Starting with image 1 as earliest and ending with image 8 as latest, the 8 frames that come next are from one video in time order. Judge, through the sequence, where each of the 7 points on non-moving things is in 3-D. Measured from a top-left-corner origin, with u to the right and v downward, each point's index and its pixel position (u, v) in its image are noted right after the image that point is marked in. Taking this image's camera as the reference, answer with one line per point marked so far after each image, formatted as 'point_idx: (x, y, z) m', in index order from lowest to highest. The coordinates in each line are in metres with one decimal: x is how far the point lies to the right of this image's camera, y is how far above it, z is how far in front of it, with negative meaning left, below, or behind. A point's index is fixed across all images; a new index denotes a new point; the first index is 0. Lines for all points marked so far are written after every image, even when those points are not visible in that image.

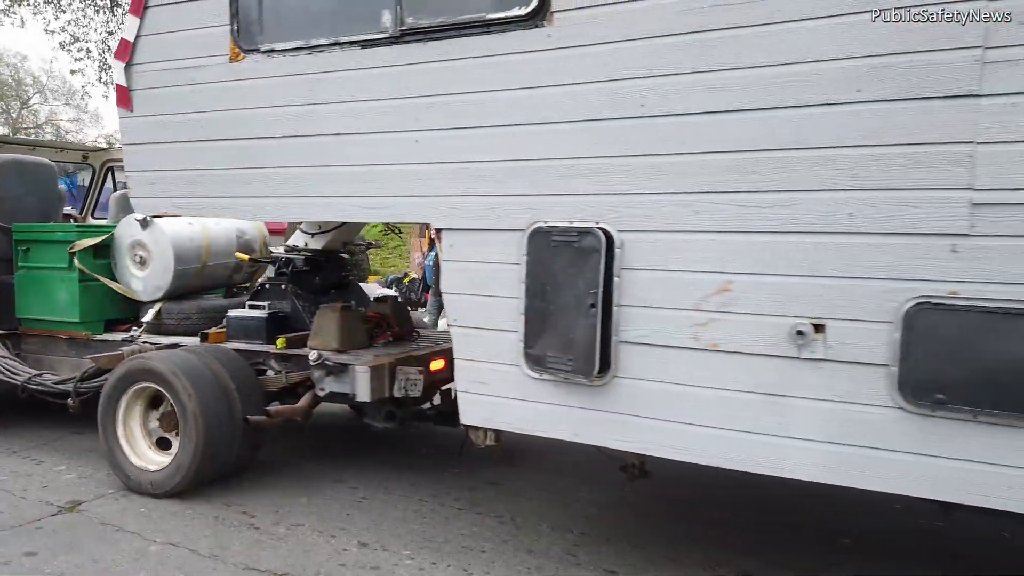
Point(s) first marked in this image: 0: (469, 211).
0: (-0.1, +0.2, +2.9) m
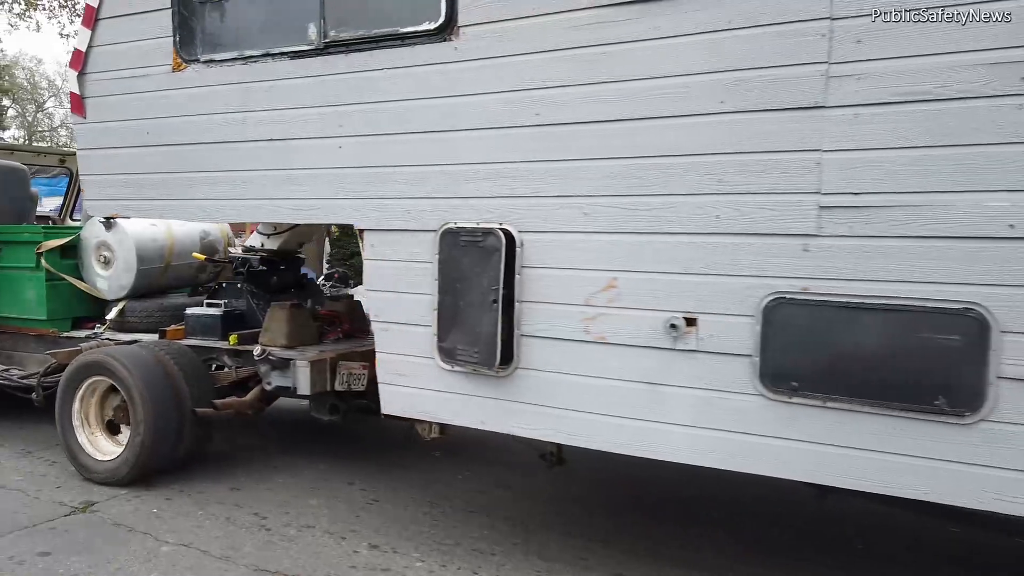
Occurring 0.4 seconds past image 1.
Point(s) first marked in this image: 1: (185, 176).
0: (-0.4, +0.3, +3.1) m
1: (-1.3, +0.4, +3.5) m
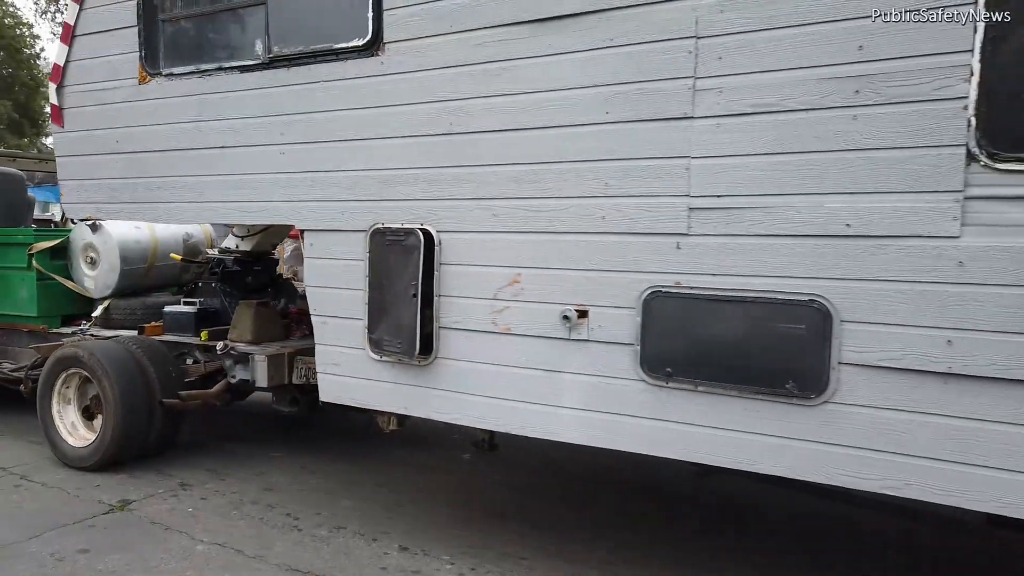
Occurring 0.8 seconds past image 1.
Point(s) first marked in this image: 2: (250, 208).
0: (-0.7, +0.3, +3.3) m
1: (-1.5, +0.4, +3.8) m
2: (-1.0, +0.3, +3.5) m
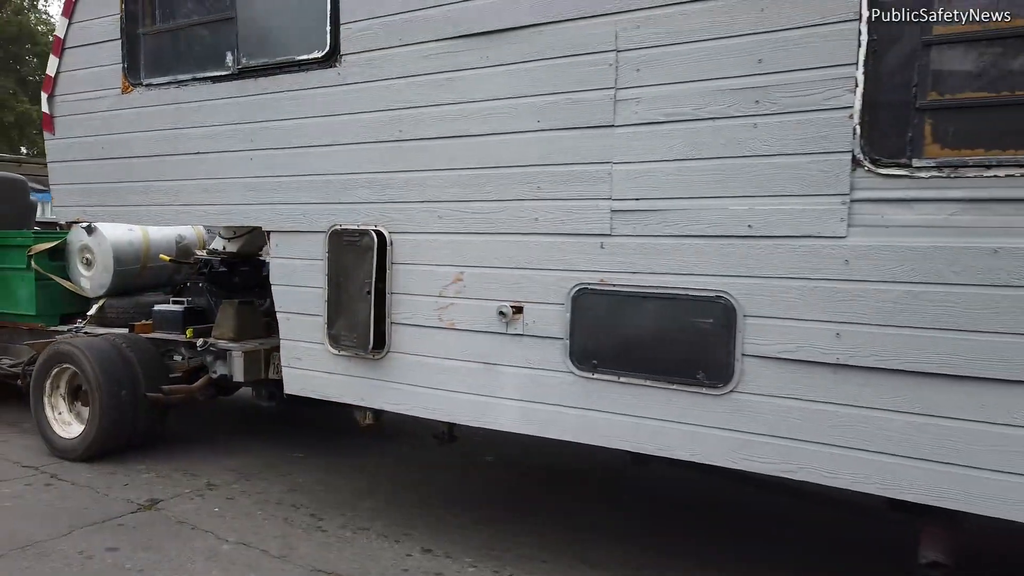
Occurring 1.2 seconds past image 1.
0: (-0.9, +0.3, +3.5) m
1: (-1.7, +0.5, +4.0) m
2: (-1.2, +0.3, +3.7) m
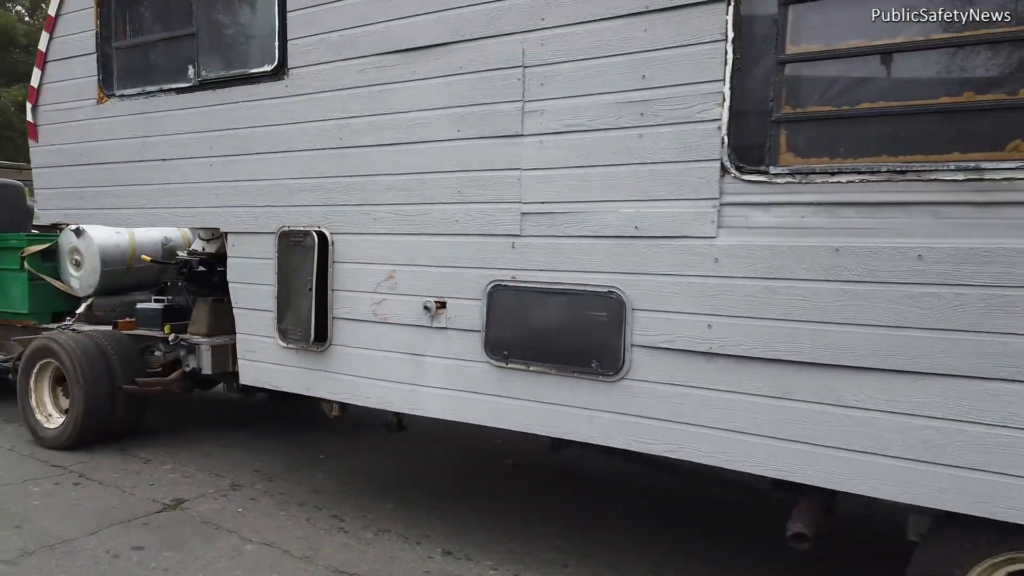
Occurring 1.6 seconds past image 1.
0: (-1.1, +0.3, +3.8) m
1: (-1.9, +0.5, +4.3) m
2: (-1.4, +0.3, +4.0) m
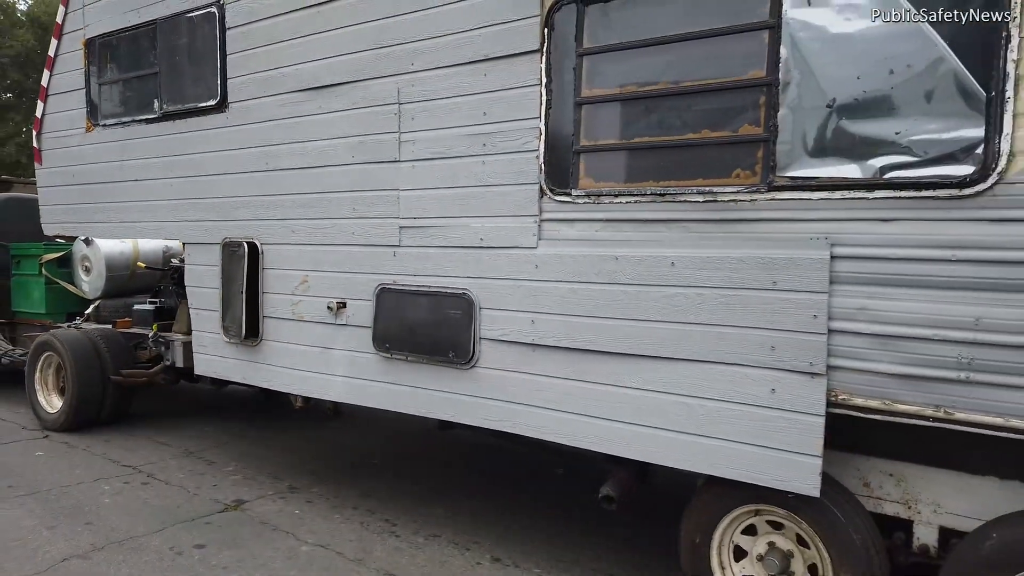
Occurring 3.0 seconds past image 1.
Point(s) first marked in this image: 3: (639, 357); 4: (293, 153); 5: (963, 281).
0: (-1.5, +0.3, +4.4) m
1: (-2.3, +0.4, +5.0) m
2: (-1.8, +0.3, +4.6) m
3: (+0.4, -0.2, +2.8) m
4: (-0.9, +0.6, +3.9) m
5: (+1.1, 0.0, +2.2) m
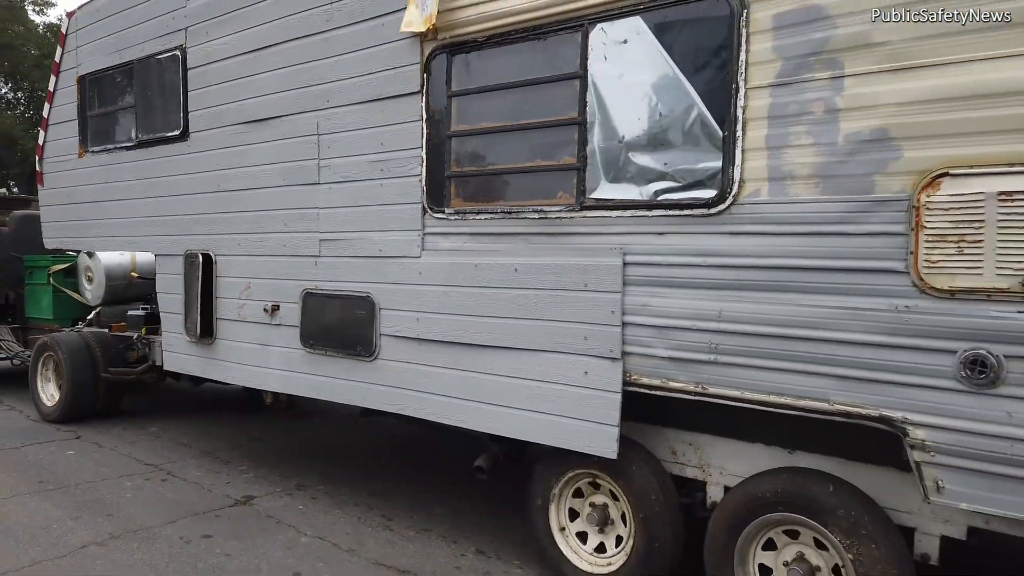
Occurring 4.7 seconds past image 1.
0: (-1.9, +0.2, +5.0) m
1: (-2.7, +0.4, +5.7) m
2: (-2.2, +0.3, +5.3) m
3: (-0.1, -0.2, +3.4) m
4: (-1.3, +0.5, +4.5) m
5: (+0.6, 0.0, +2.7) m
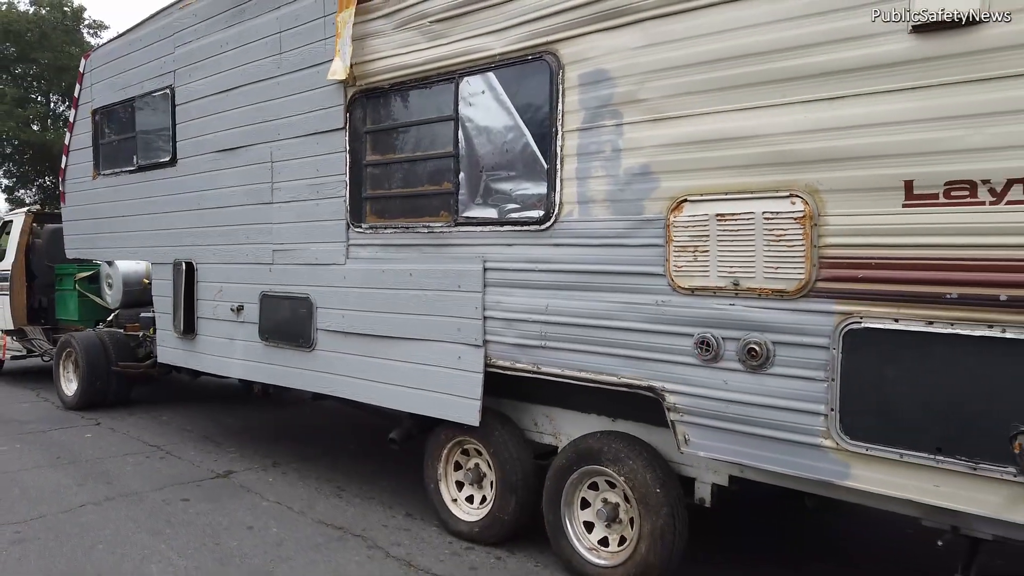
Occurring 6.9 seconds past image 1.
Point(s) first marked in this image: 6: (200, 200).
0: (-2.3, +0.2, +5.9) m
1: (-3.0, +0.4, +6.6) m
2: (-2.6, +0.2, +6.1) m
3: (-0.5, -0.2, +4.1) m
4: (-1.7, +0.5, +5.3) m
5: (+0.1, 0.0, +3.5) m
6: (-1.9, +0.5, +5.5) m
